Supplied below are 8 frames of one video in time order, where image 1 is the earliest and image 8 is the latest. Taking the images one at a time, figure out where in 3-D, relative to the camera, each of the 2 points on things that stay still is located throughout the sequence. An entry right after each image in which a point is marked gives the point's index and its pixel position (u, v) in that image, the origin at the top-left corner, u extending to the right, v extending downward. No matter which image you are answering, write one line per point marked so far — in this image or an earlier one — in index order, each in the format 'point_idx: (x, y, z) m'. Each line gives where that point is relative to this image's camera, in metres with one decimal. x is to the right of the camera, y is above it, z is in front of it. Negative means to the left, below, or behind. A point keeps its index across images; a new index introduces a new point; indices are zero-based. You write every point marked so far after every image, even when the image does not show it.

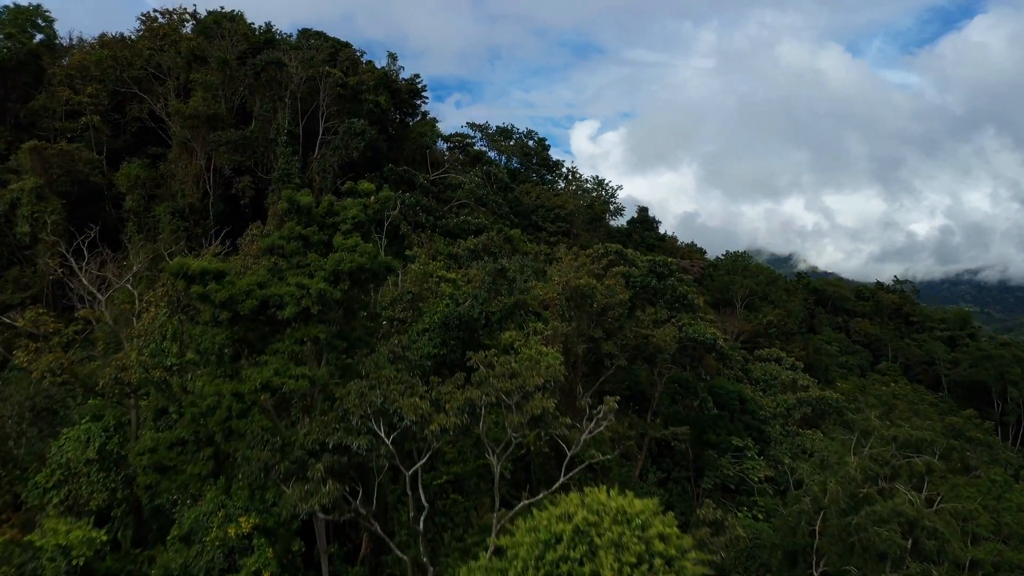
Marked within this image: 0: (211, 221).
0: (-8.4, +1.9, +19.5) m
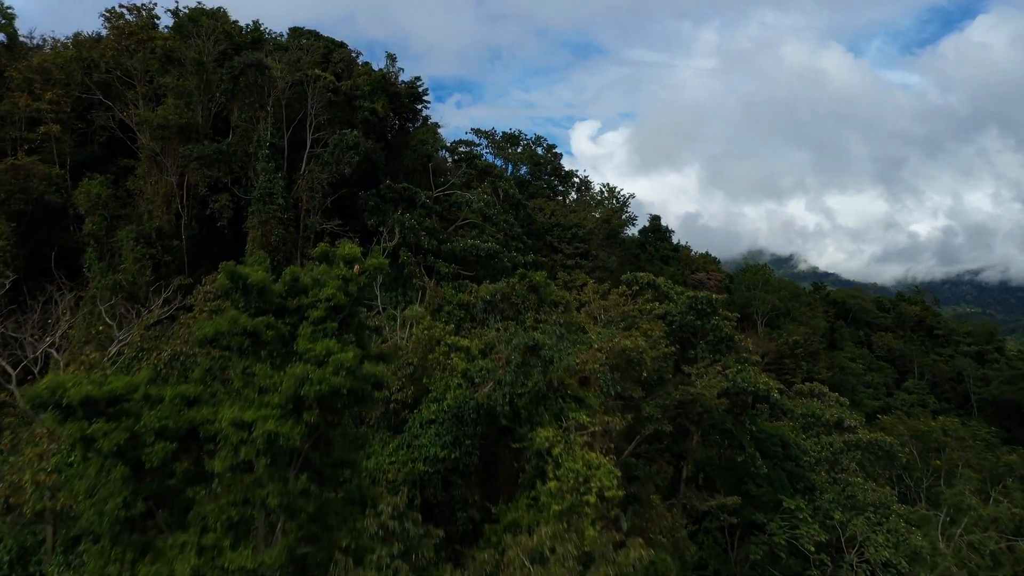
0: (-8.0, +1.0, +17.1) m
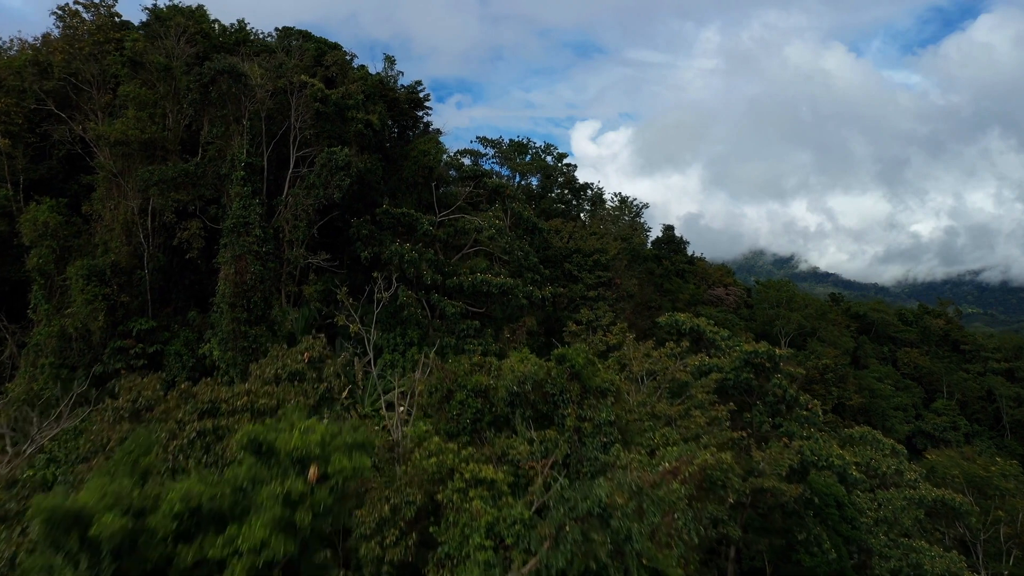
0: (-7.7, +0.1, +14.7) m
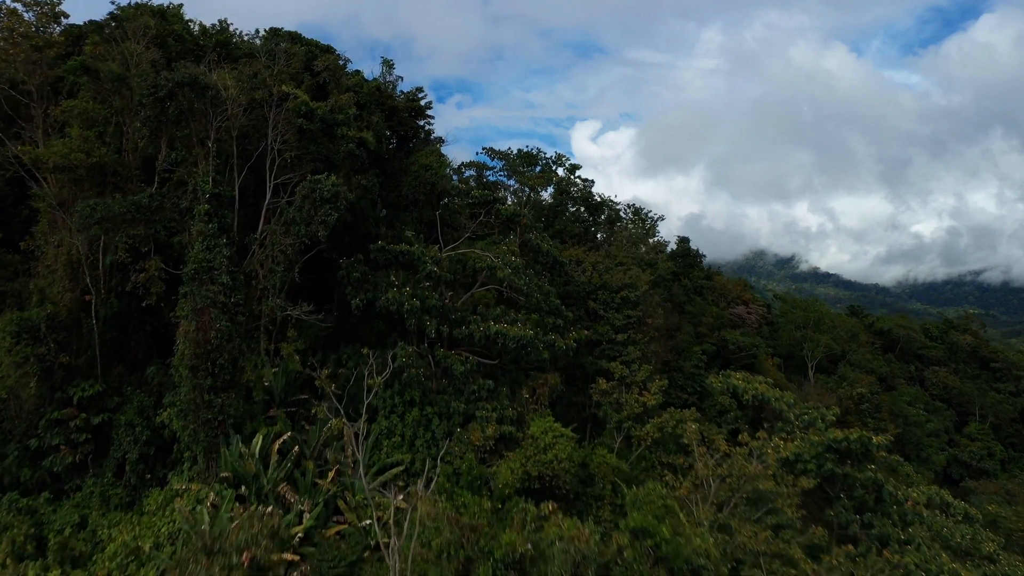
0: (-7.3, -0.8, +12.2) m
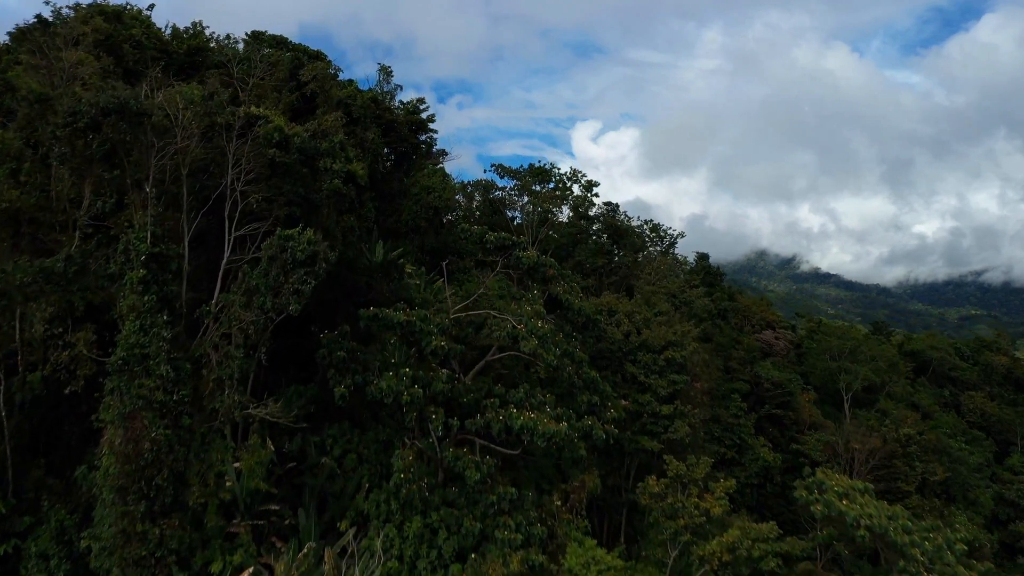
0: (-6.9, -1.9, +9.5) m
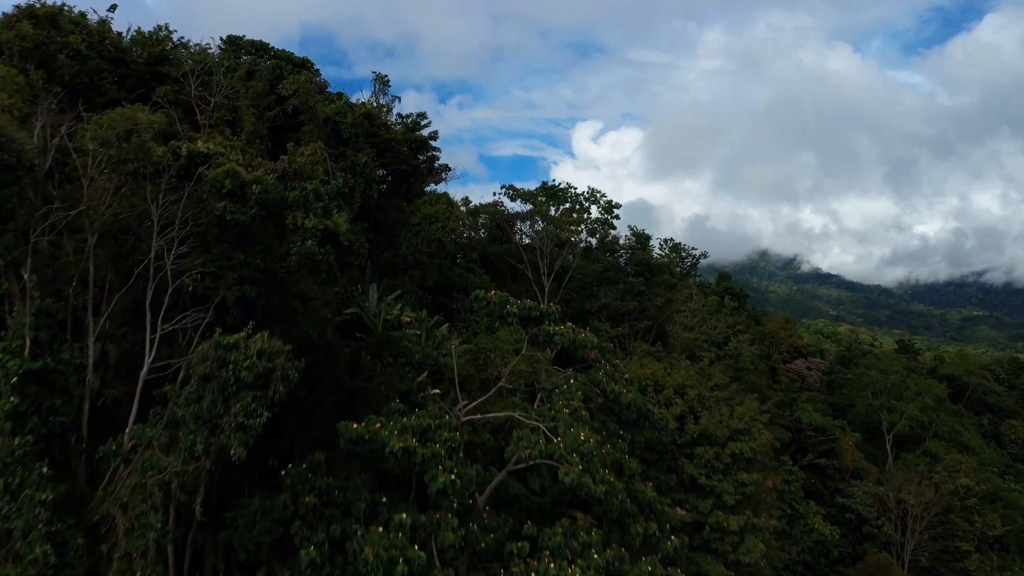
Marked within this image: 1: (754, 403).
0: (-6.5, -3.1, +6.7) m
1: (+4.3, -2.0, +12.5) m
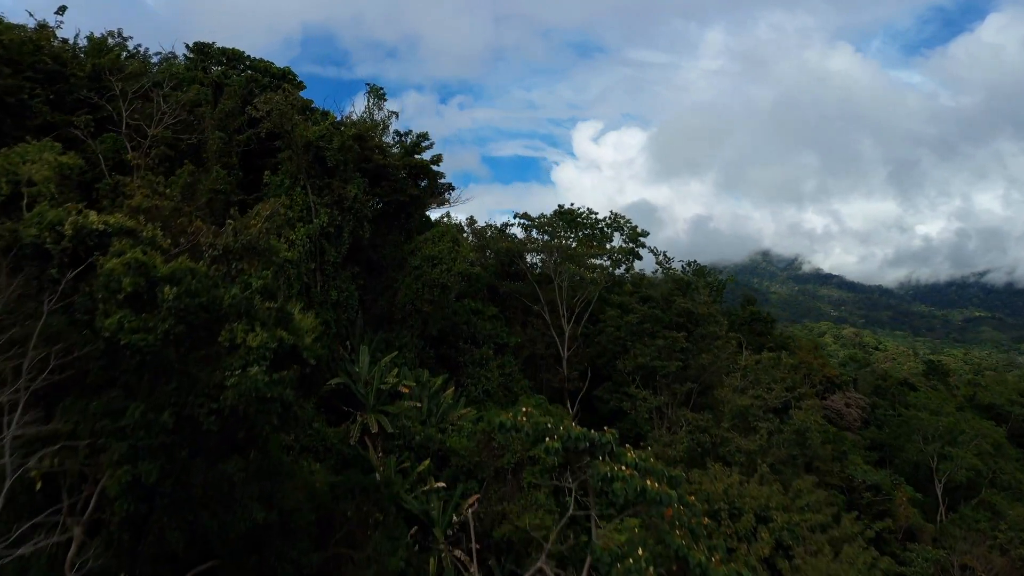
0: (-6.2, -4.2, +3.9) m
1: (+4.7, -3.2, +9.8) m
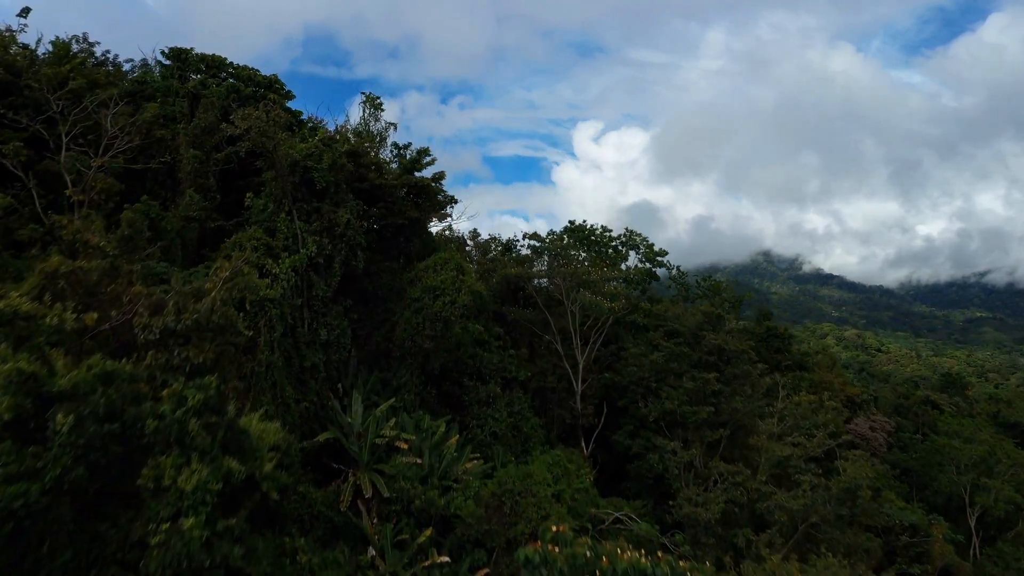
0: (-6.0, -4.9, +2.4) m
1: (+4.9, -3.8, +8.2) m
